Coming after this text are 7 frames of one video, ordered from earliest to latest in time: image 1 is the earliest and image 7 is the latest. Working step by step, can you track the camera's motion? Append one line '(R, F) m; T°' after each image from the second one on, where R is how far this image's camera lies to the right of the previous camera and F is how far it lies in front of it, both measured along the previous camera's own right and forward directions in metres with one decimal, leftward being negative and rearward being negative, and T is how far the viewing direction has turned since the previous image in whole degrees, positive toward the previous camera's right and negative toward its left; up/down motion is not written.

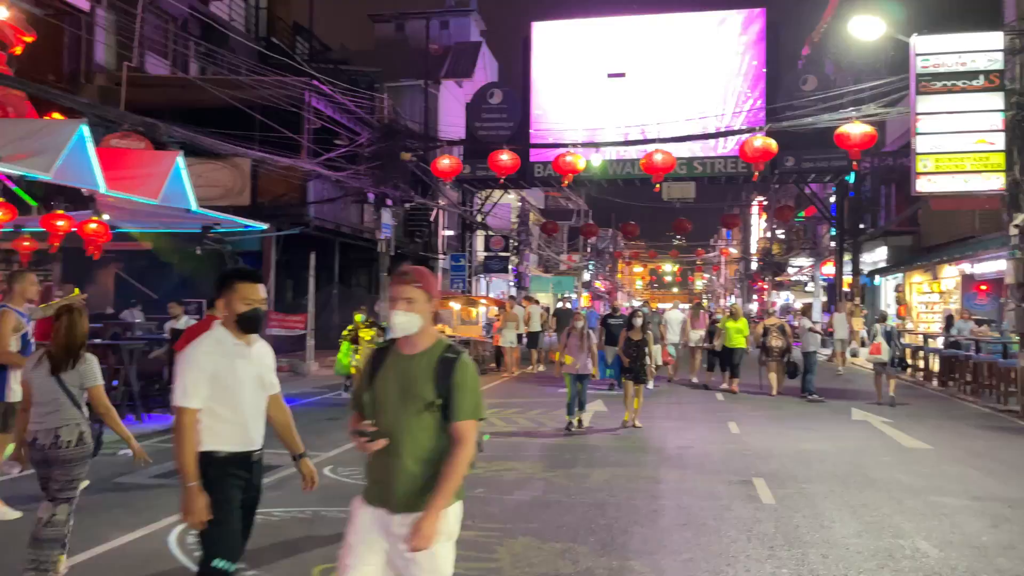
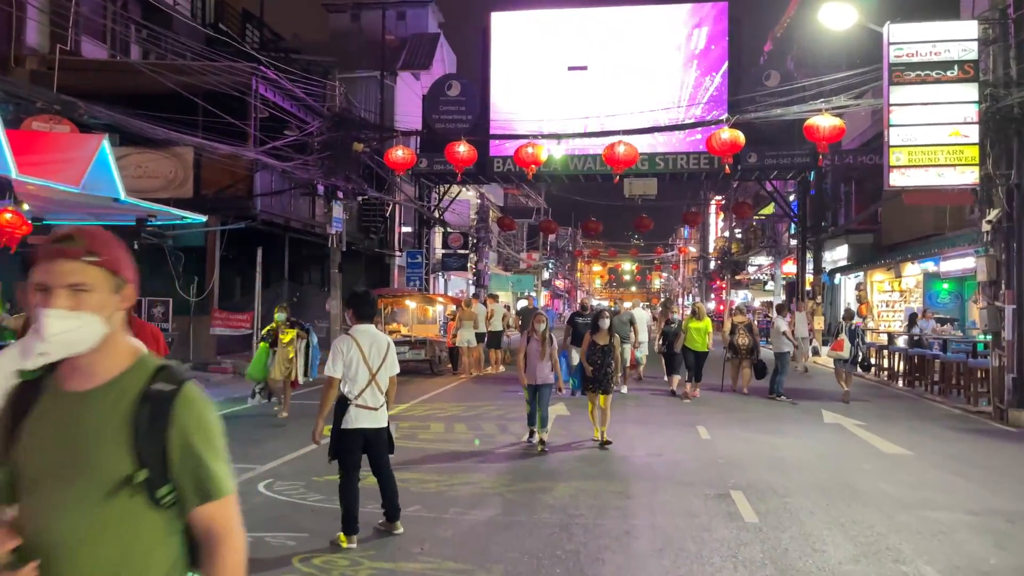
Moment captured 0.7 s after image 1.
(0.0, +0.8) m; +3°
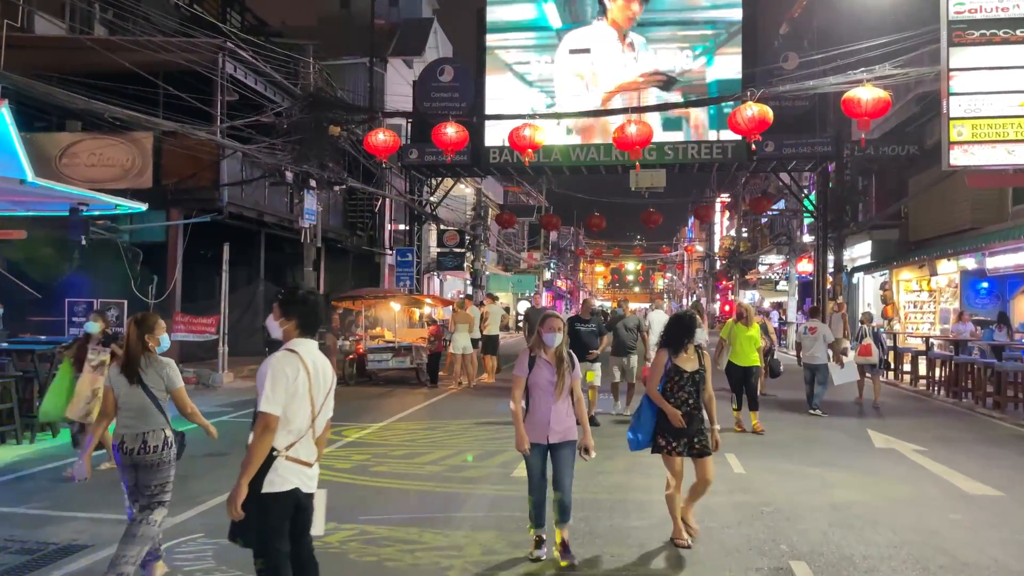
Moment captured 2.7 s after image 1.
(+0.2, +1.9) m; 0°
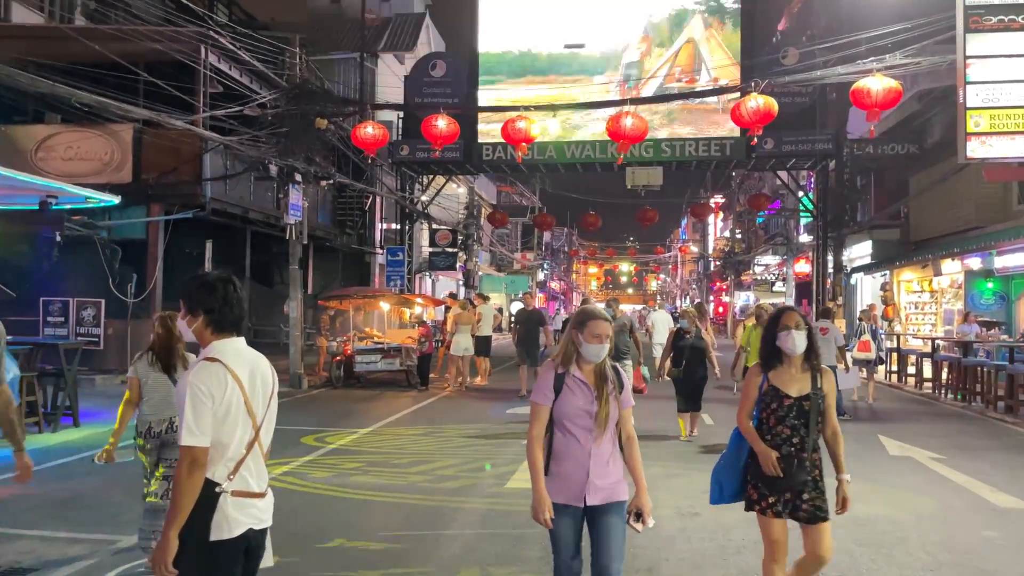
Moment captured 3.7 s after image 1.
(0.0, +0.6) m; 0°
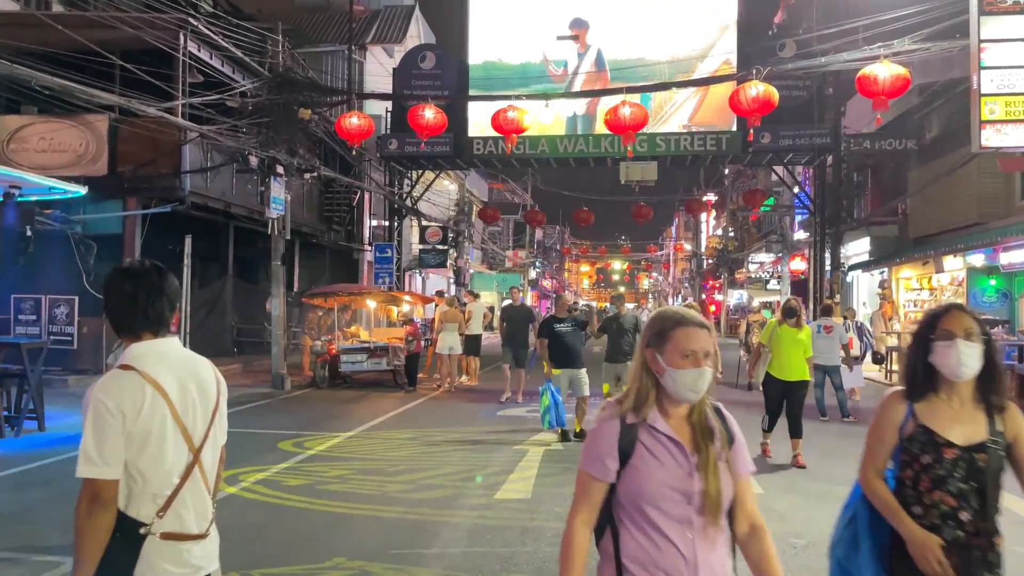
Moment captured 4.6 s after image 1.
(0.0, +0.6) m; +1°
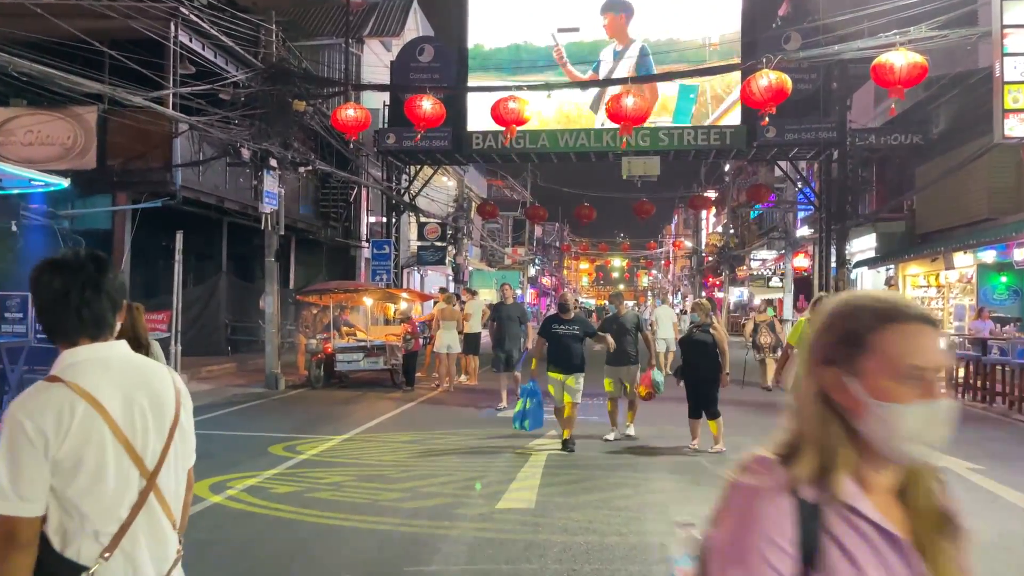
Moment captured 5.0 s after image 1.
(0.0, +0.4) m; 0°
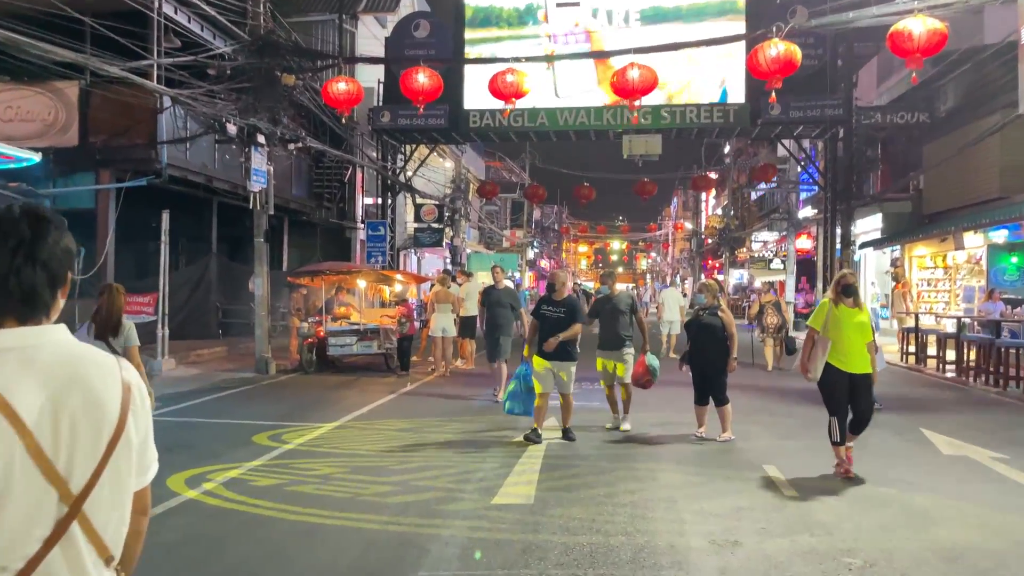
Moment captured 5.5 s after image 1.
(0.0, +0.5) m; 0°
